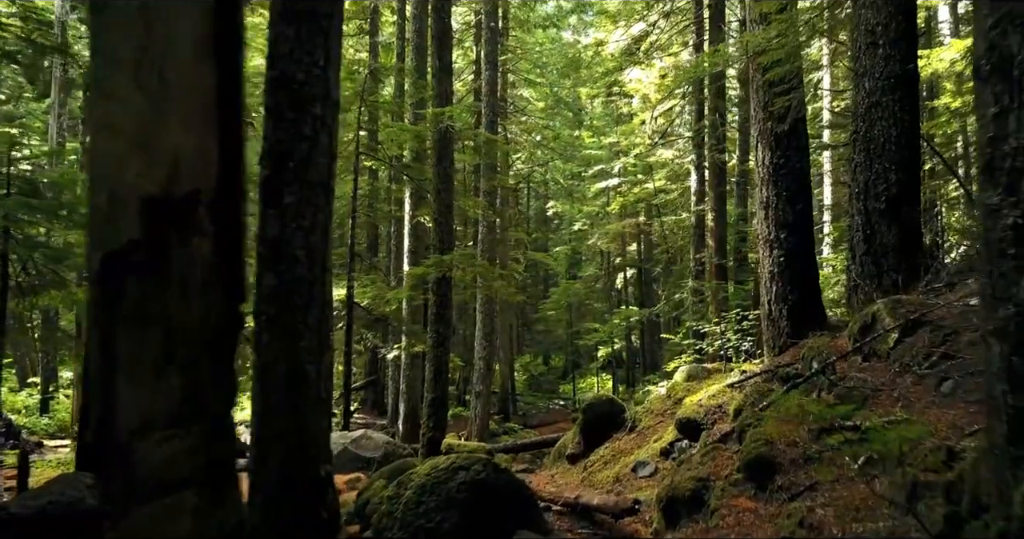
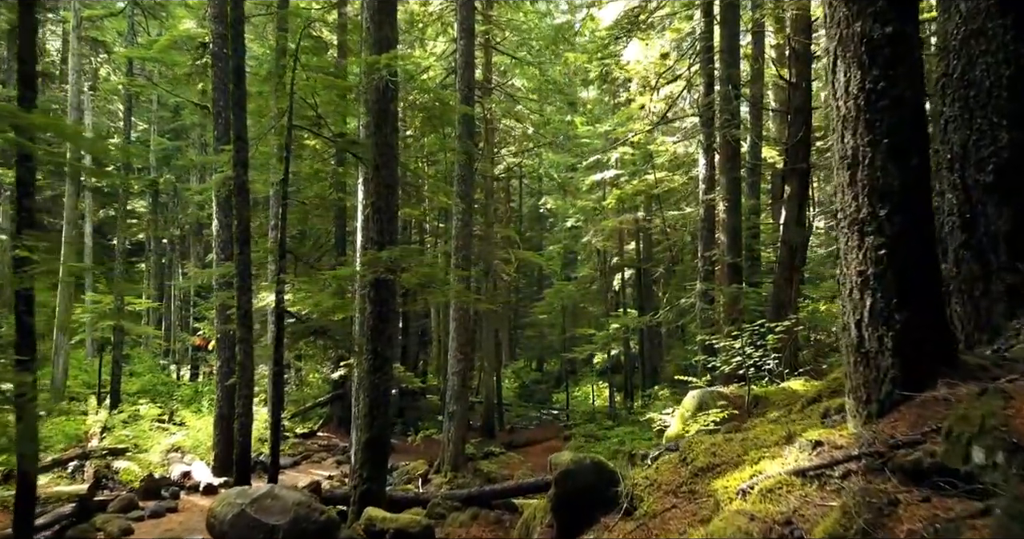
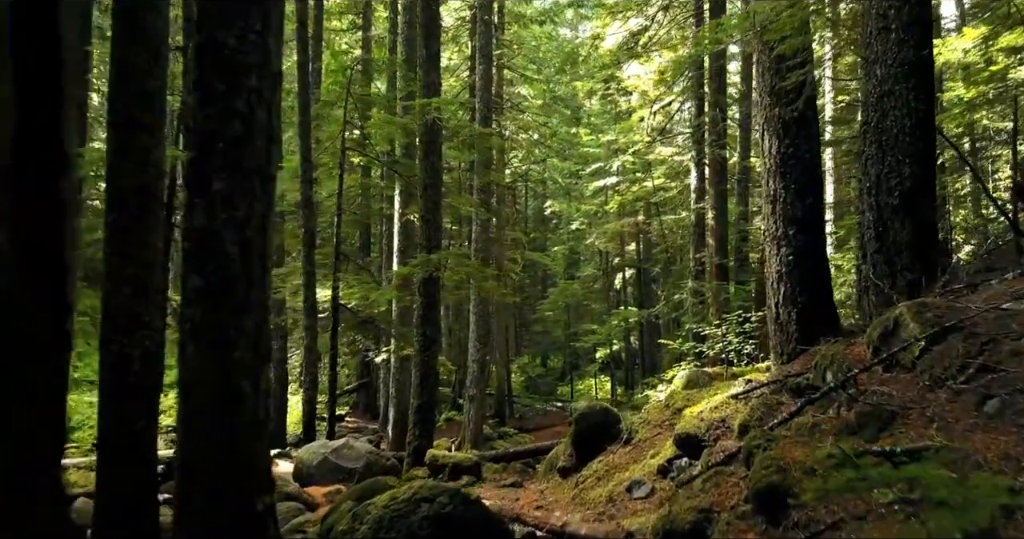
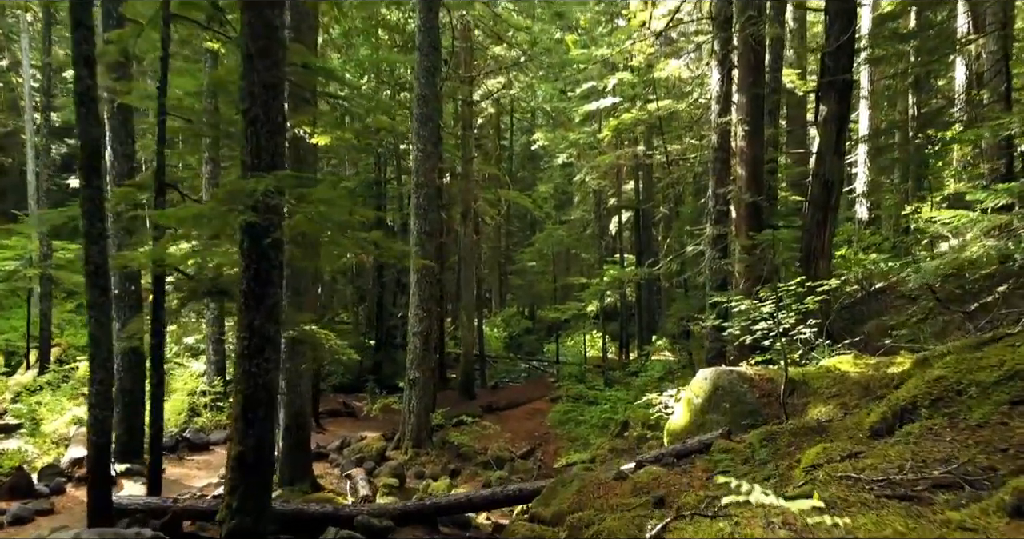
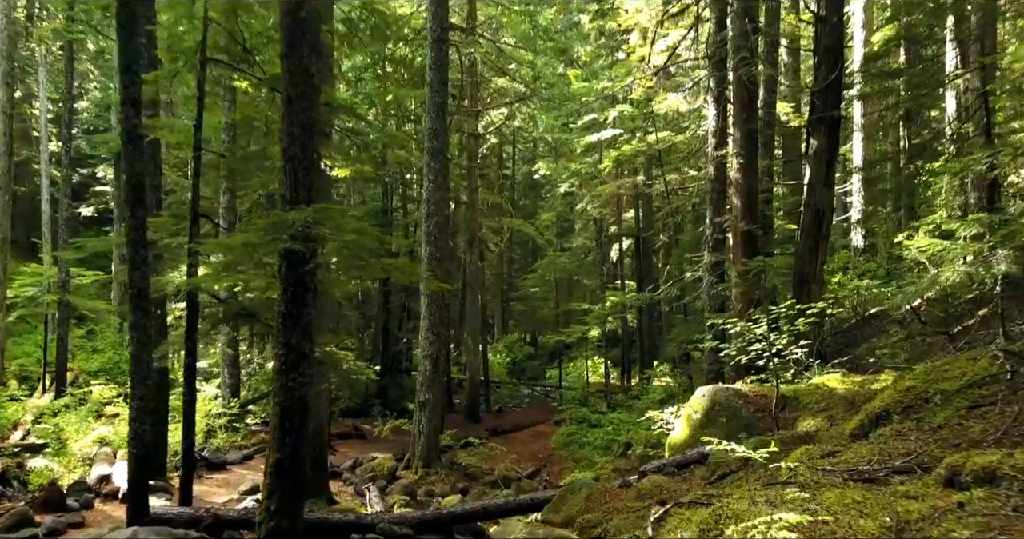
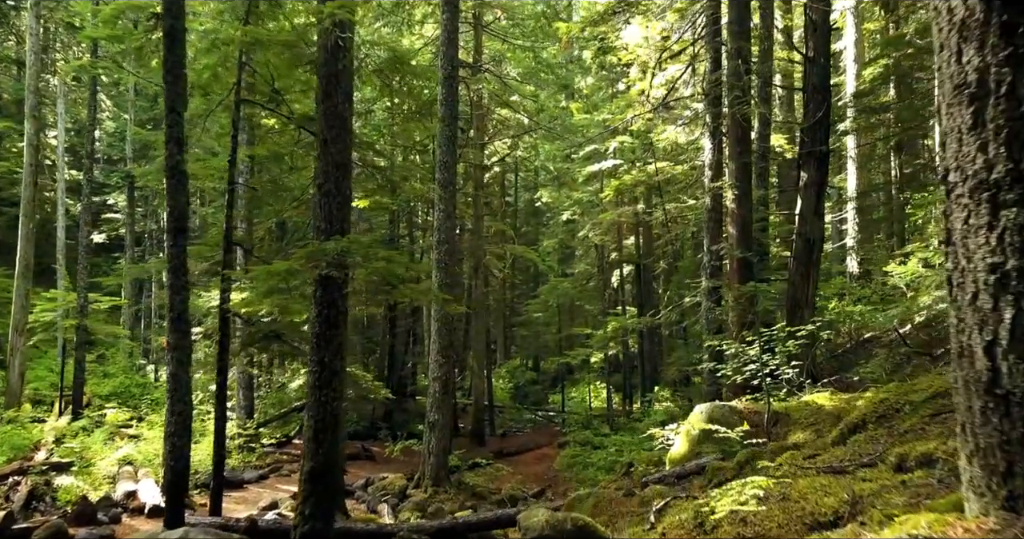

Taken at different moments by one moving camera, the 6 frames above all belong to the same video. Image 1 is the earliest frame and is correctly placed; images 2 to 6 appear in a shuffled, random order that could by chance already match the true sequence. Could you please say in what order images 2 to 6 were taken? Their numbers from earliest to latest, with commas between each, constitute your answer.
3, 2, 6, 5, 4
